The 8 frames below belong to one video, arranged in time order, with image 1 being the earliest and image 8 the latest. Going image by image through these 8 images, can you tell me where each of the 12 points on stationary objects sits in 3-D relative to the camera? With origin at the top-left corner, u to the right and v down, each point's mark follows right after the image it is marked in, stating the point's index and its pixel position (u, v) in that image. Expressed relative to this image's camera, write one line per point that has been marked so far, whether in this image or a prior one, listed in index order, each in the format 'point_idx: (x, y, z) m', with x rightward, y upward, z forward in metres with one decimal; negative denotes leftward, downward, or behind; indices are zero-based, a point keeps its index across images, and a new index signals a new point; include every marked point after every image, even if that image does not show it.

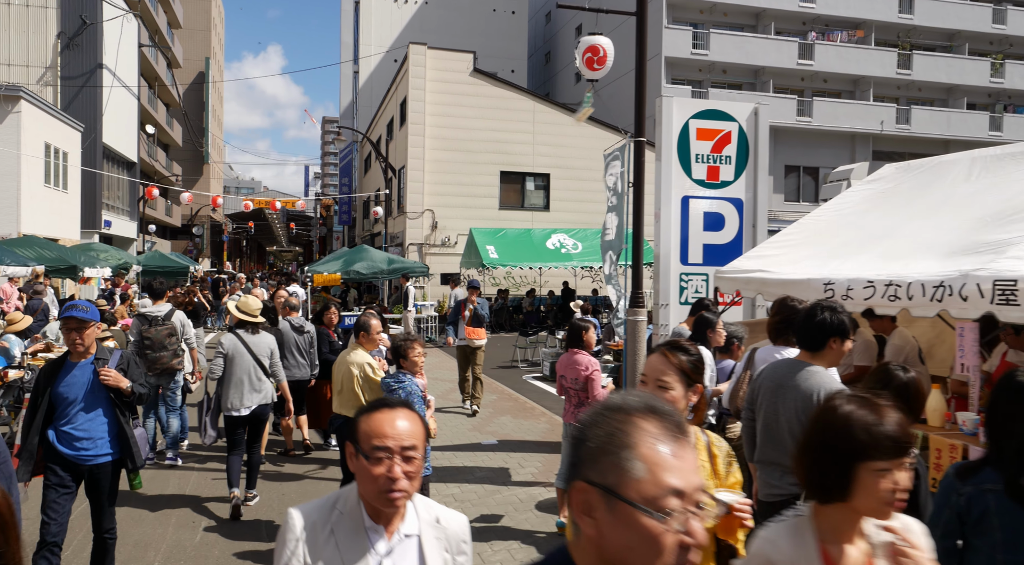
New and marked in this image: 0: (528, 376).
0: (+0.3, -2.0, +16.3) m
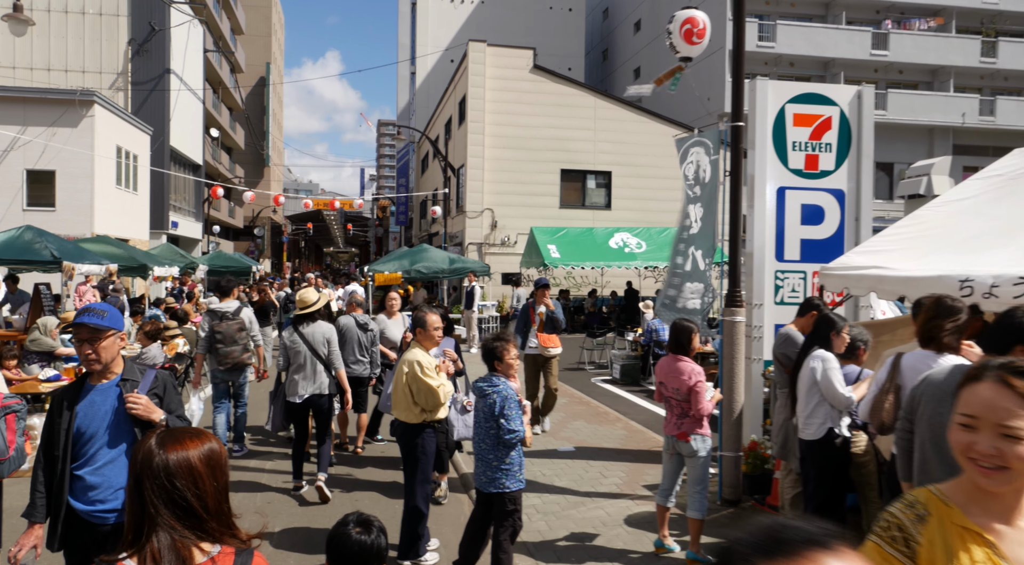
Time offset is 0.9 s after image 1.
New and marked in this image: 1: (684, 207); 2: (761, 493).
0: (+1.8, -2.0, +15.7) m
1: (+1.9, +0.9, +8.5) m
2: (+2.7, -2.2, +7.9) m
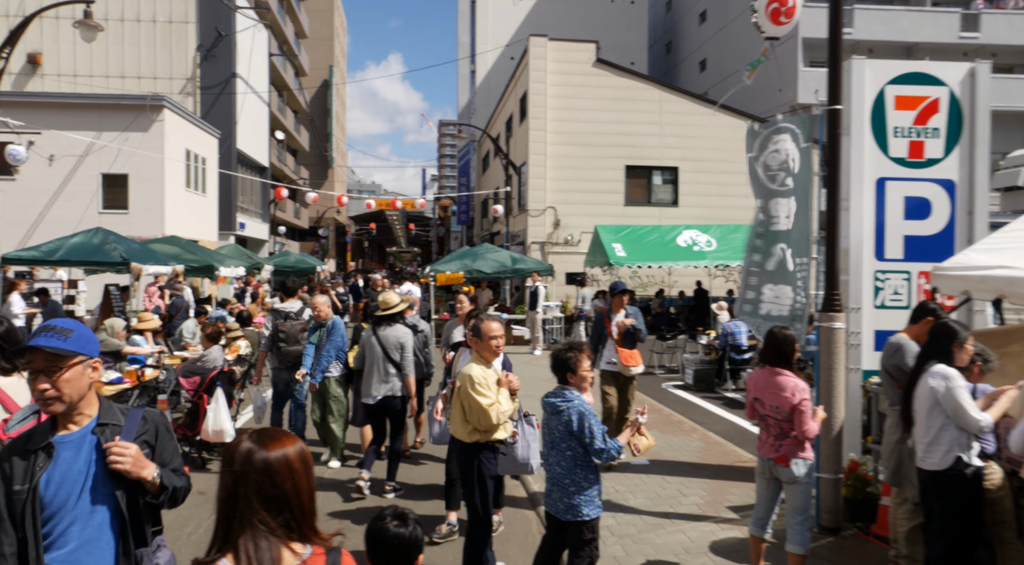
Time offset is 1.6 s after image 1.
0: (+3.1, -2.0, +14.9) m
1: (+2.6, +0.9, +7.7) m
2: (+3.4, -2.3, +7.1) m
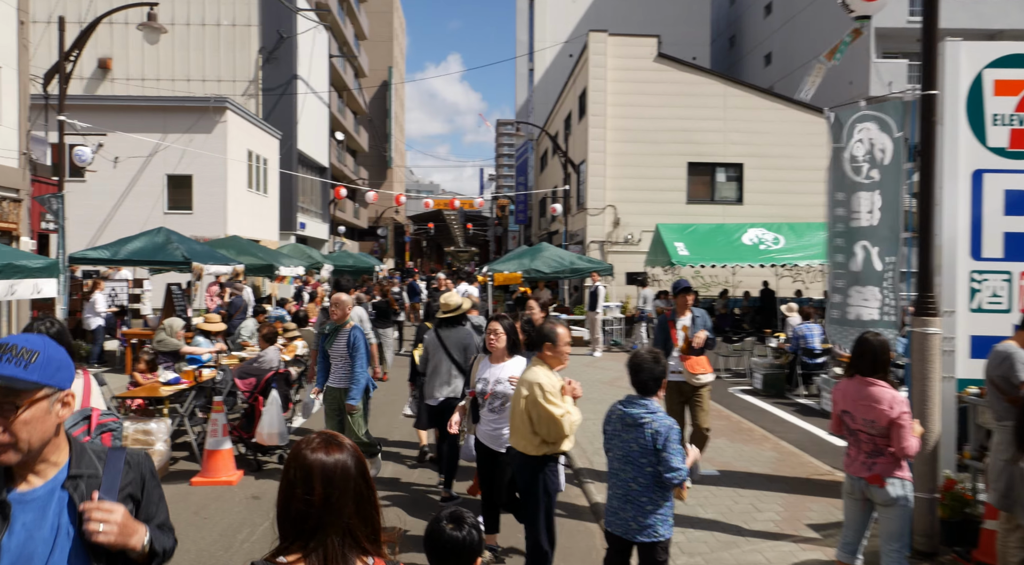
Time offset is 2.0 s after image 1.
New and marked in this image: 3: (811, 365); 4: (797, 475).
0: (+4.3, -2.0, +14.3) m
1: (+3.2, +0.9, +7.1) m
2: (+3.9, -2.3, +6.4) m
3: (+5.2, -1.4, +12.9) m
4: (+3.3, -2.3, +8.7) m
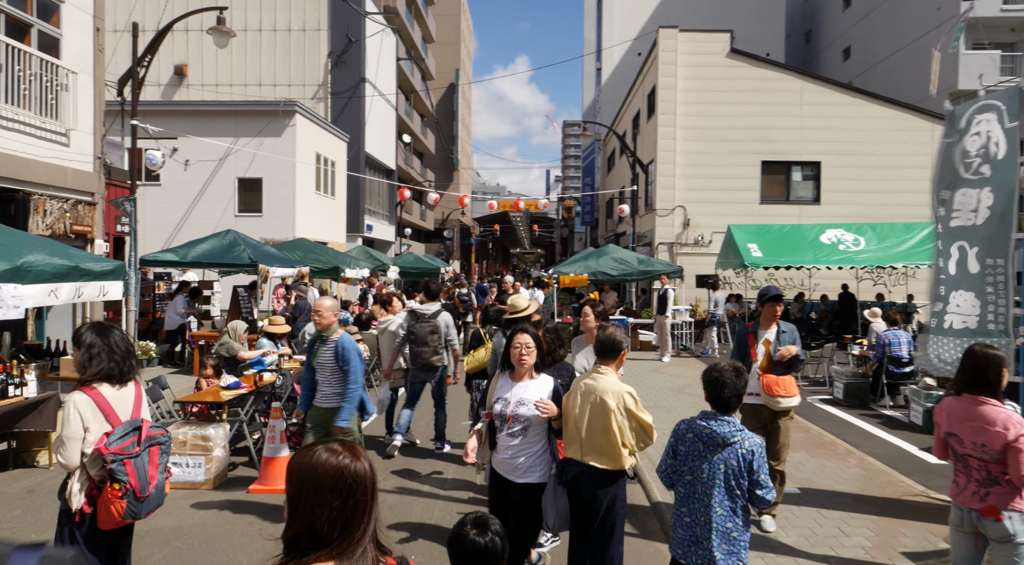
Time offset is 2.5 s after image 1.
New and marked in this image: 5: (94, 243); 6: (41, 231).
0: (+5.5, -2.1, +13.4) m
1: (+3.8, +0.8, +6.4) m
2: (+4.4, -2.3, +5.6) m
3: (+6.3, -1.5, +12.0) m
4: (+4.0, -2.3, +8.0) m
5: (-7.0, +0.7, +12.3) m
6: (-6.9, +0.8, +10.8) m
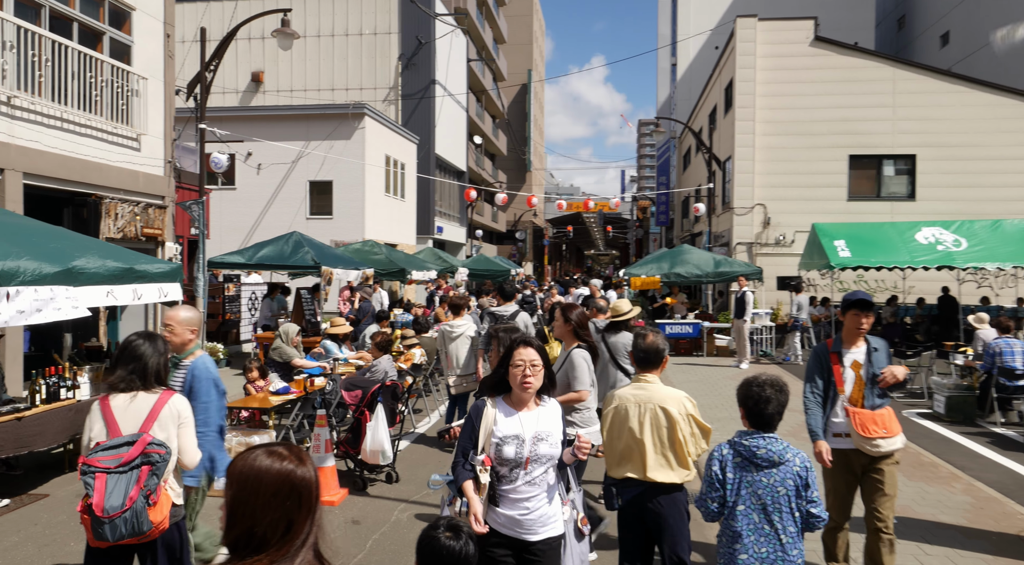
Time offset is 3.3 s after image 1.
0: (+6.6, -2.1, +12.3) m
1: (+4.2, +0.8, +5.5) m
2: (+4.8, -2.3, +4.7) m
3: (+7.3, -1.5, +10.8) m
4: (+4.6, -2.3, +7.0) m
5: (-5.9, +0.6, +12.5) m
6: (-5.9, +0.7, +11.0) m
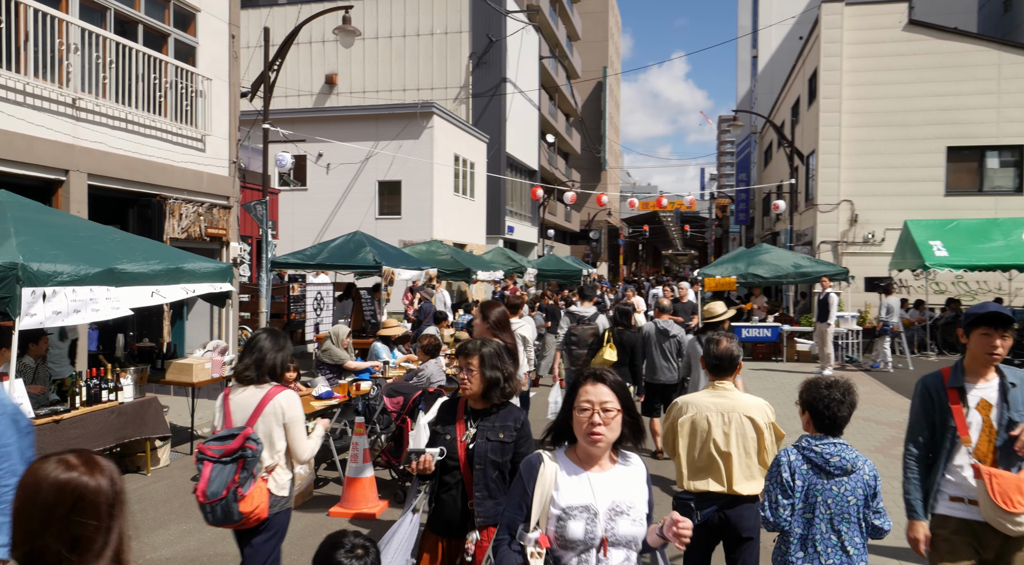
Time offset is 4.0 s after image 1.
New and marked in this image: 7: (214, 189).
0: (+7.6, -2.2, +11.1) m
1: (+4.5, +0.8, +4.6) m
2: (+5.0, -2.4, +3.7) m
3: (+8.1, -1.6, +9.6) m
4: (+5.1, -2.4, +6.1) m
5: (-4.8, +0.6, +12.6) m
6: (-5.0, +0.7, +11.1) m
7: (-4.9, +1.5, +12.1) m
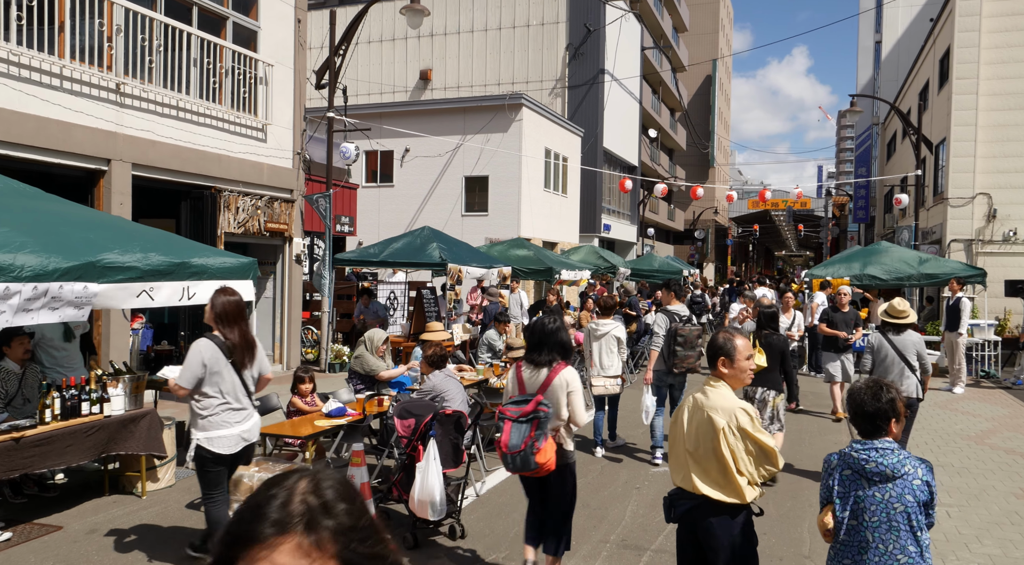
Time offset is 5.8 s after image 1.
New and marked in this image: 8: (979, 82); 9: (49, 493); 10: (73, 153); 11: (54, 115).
0: (+8.4, -2.3, +8.9) m
1: (+4.5, +0.7, +2.9) m
2: (+4.8, -2.4, +1.9) m
3: (+8.7, -1.7, +7.3) m
4: (+5.2, -2.4, +4.2) m
5: (-3.6, +0.7, +12.1) m
6: (-4.0, +0.8, +10.6) m
7: (-3.7, +1.6, +11.6) m
8: (+11.6, +5.0, +18.3) m
9: (-3.5, -1.6, +5.6) m
10: (-4.8, +1.4, +8.1) m
11: (-4.9, +1.8, +8.0) m
